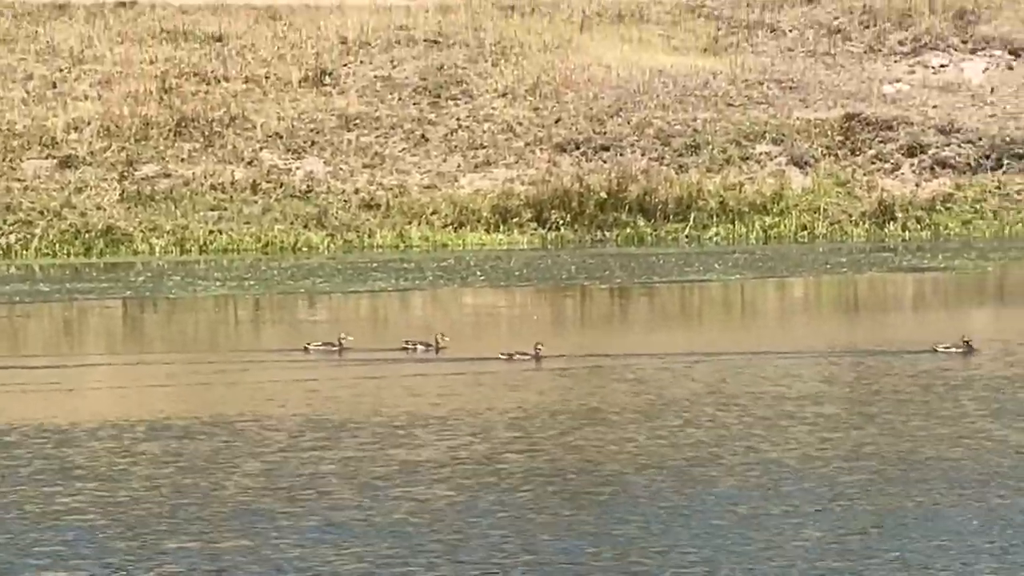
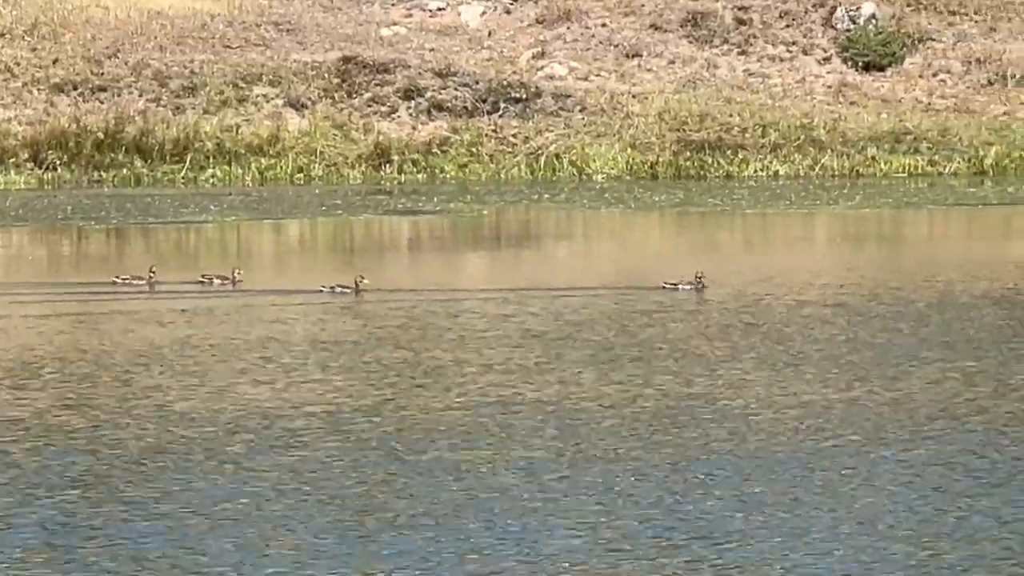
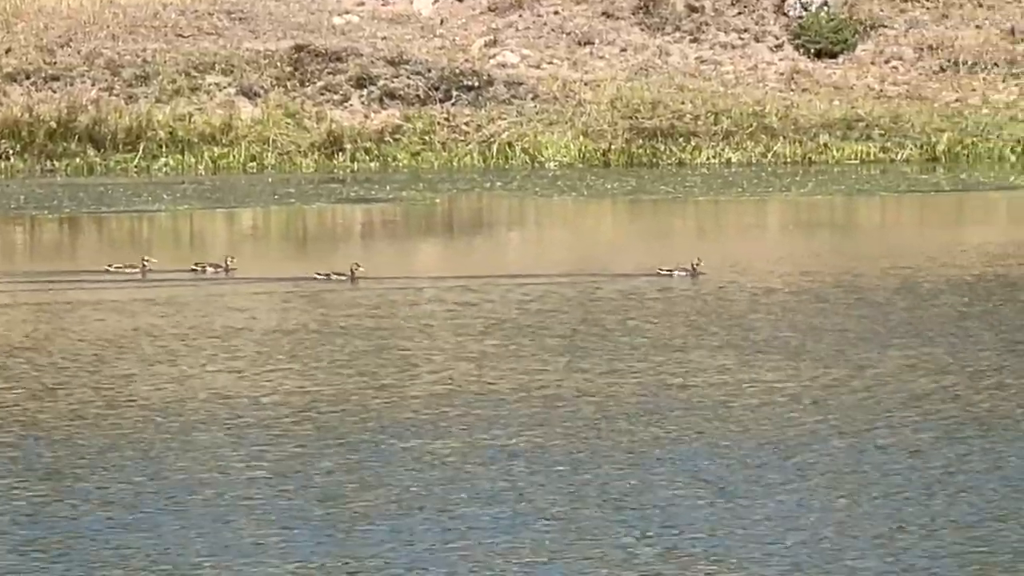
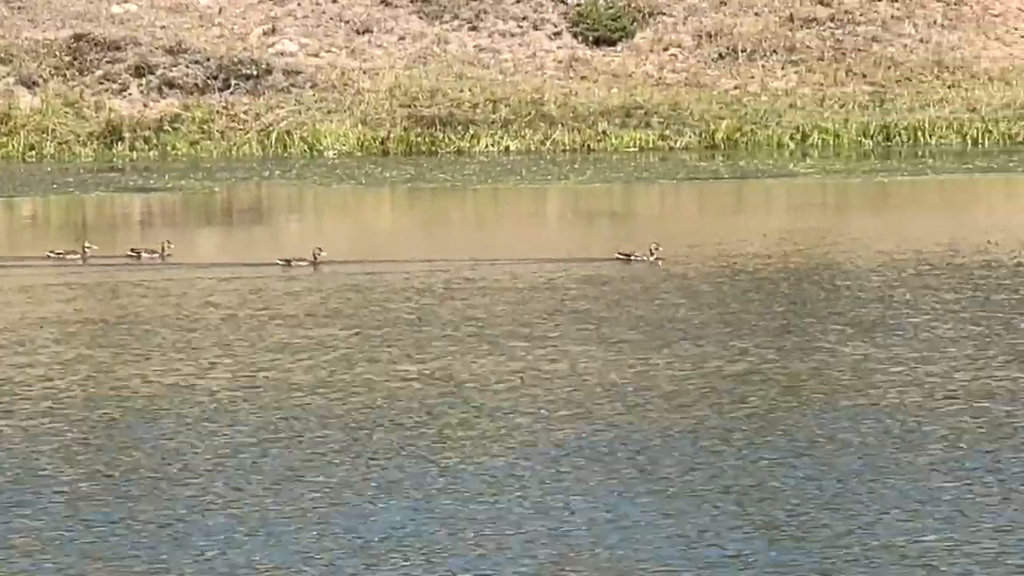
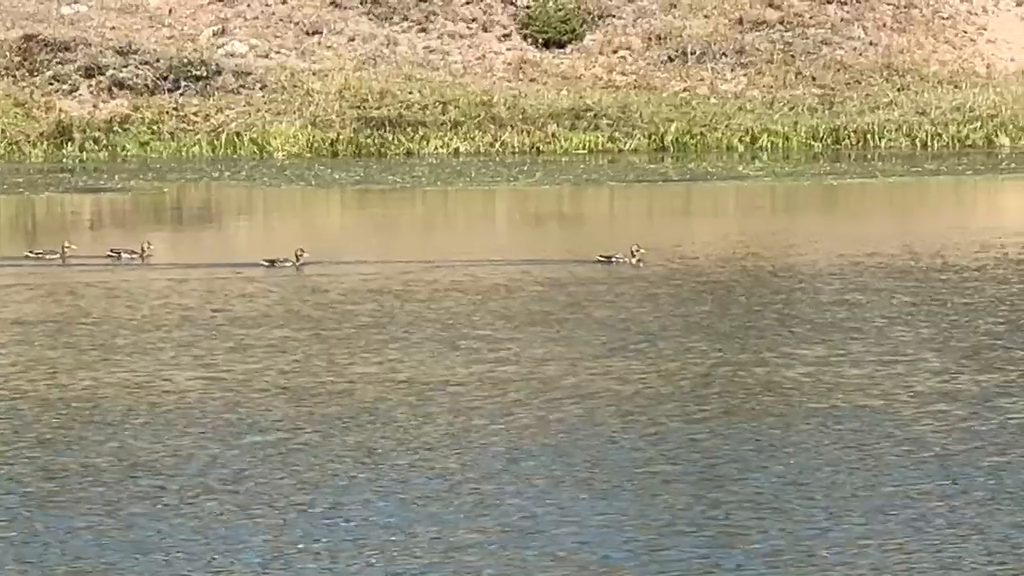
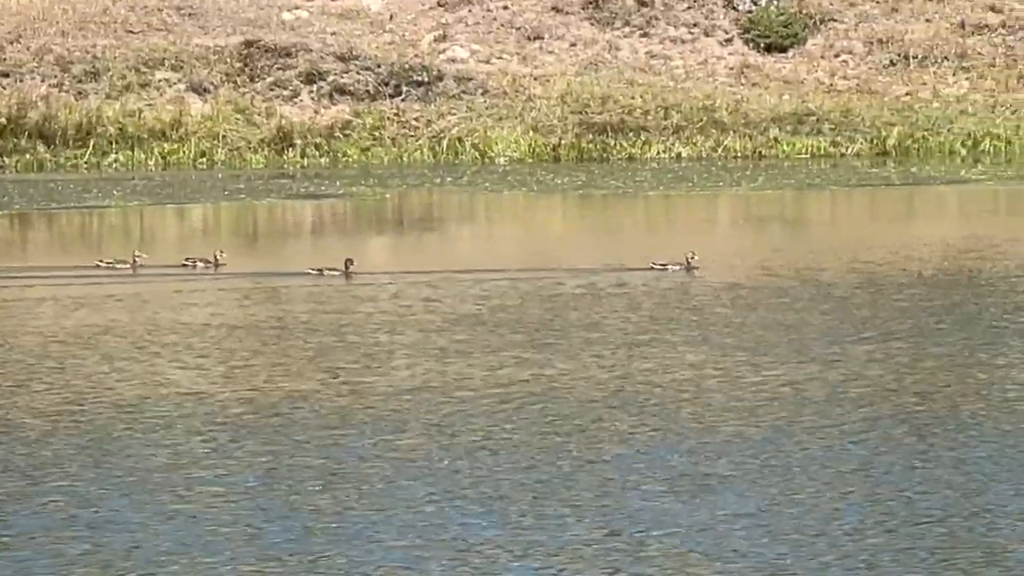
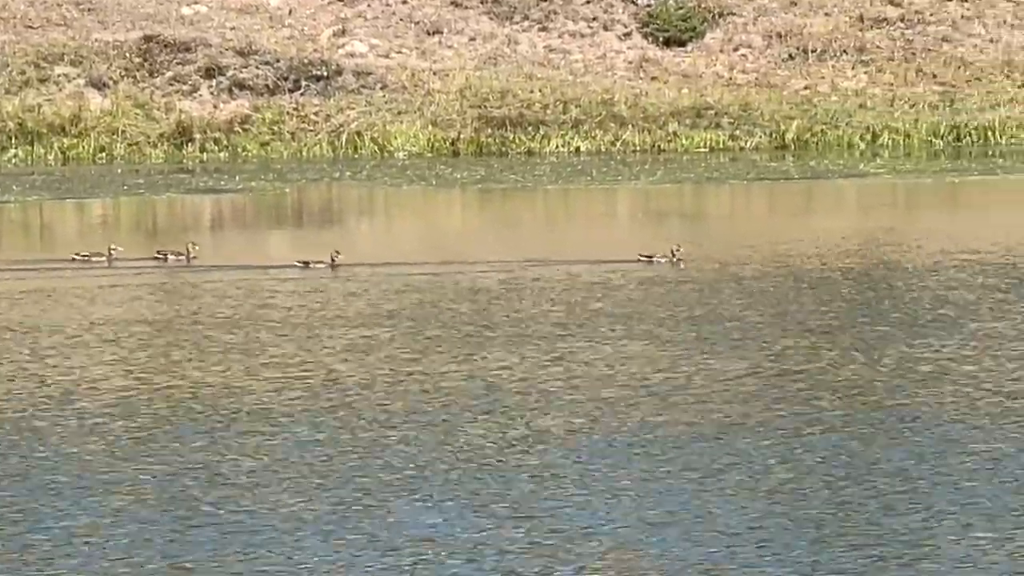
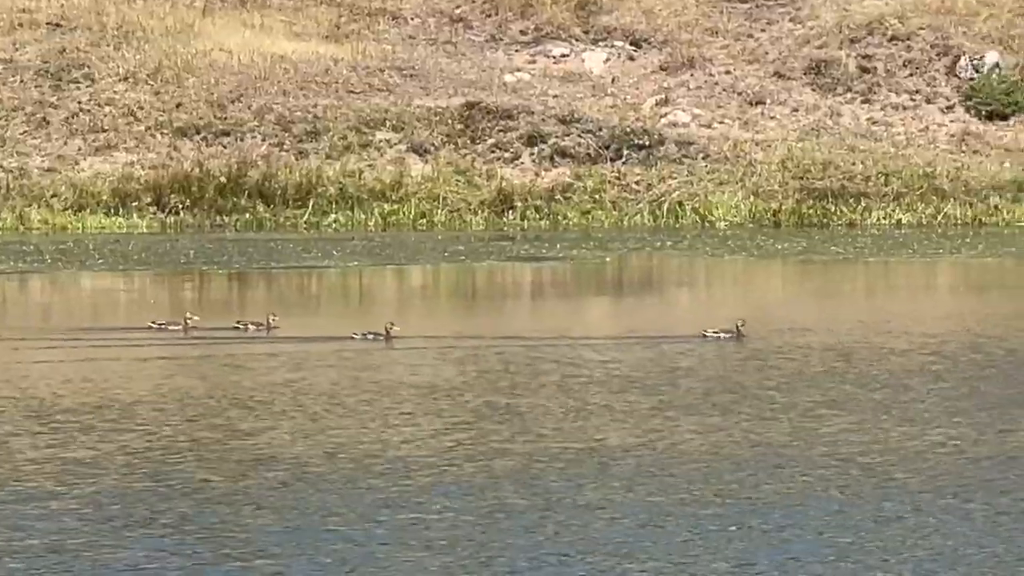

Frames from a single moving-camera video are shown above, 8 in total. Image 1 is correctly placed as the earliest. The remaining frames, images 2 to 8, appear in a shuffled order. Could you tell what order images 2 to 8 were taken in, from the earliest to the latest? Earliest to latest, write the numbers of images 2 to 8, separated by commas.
8, 2, 3, 6, 7, 4, 5
